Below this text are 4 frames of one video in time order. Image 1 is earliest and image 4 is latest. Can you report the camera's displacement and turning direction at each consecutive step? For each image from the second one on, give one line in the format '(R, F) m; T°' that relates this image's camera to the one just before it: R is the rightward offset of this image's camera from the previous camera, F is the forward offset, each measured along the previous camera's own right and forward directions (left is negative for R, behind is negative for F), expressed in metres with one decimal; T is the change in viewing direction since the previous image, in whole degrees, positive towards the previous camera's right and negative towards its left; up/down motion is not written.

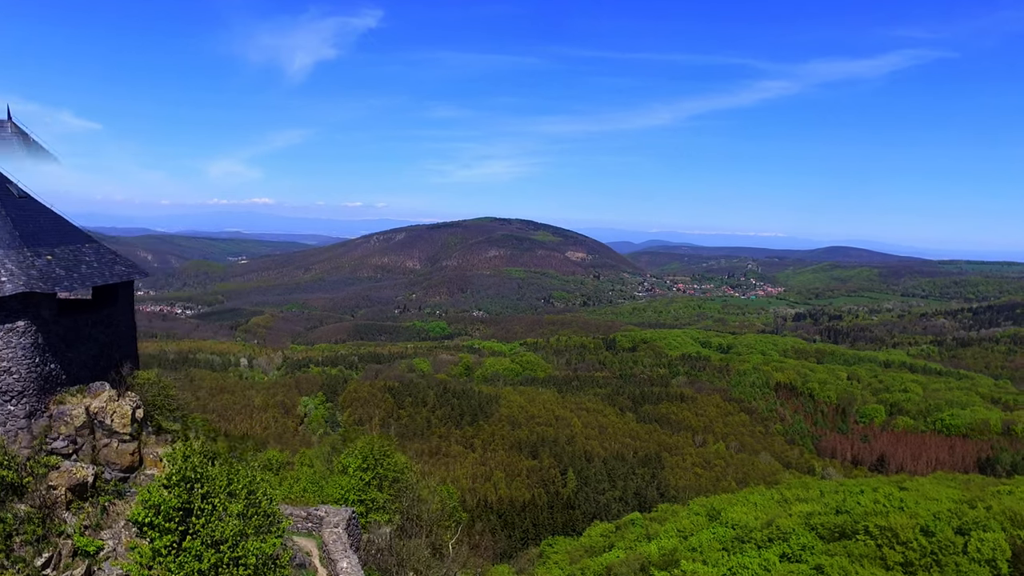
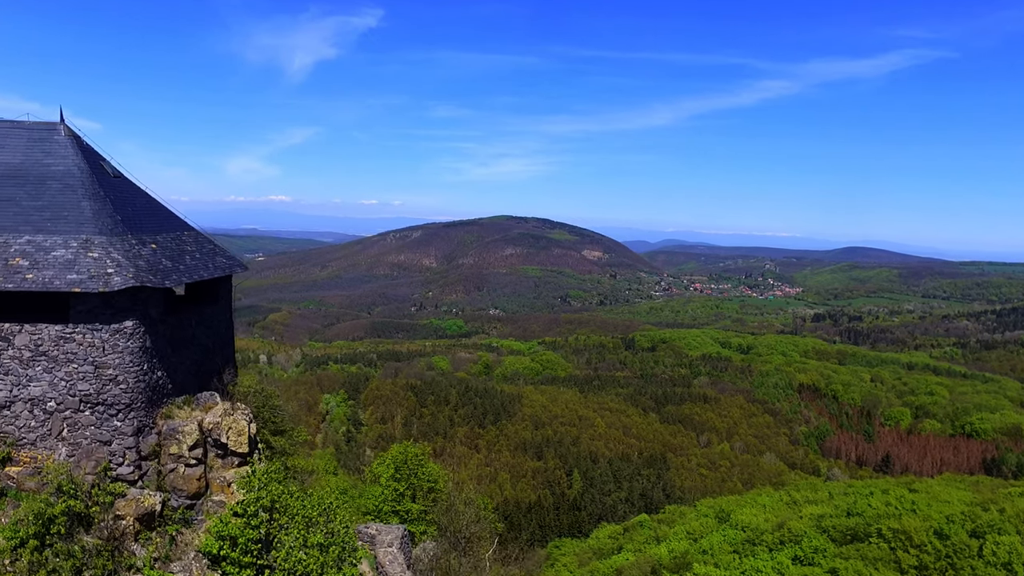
(-1.0, +0.6) m; -2°
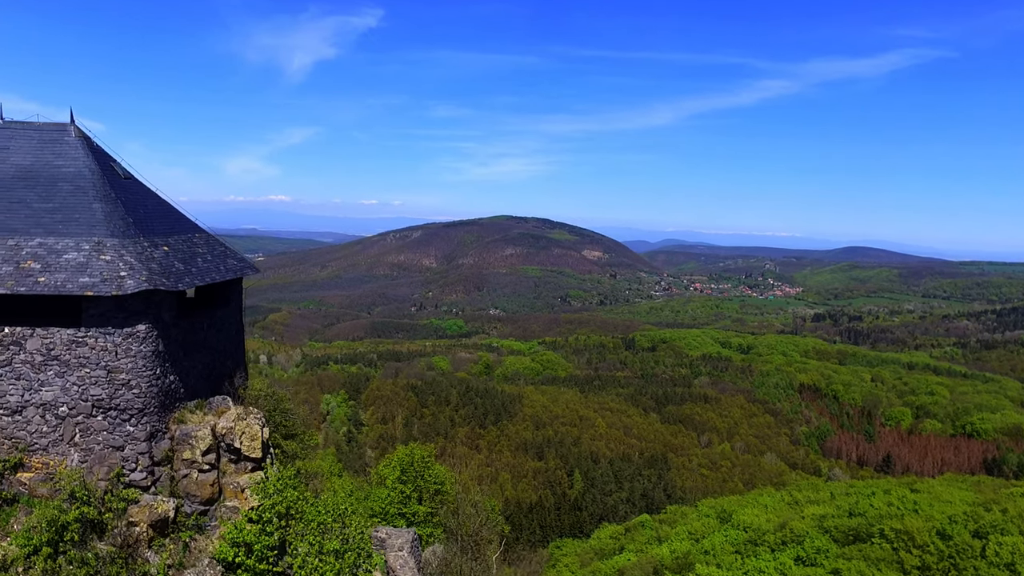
(-0.2, +0.1) m; 0°
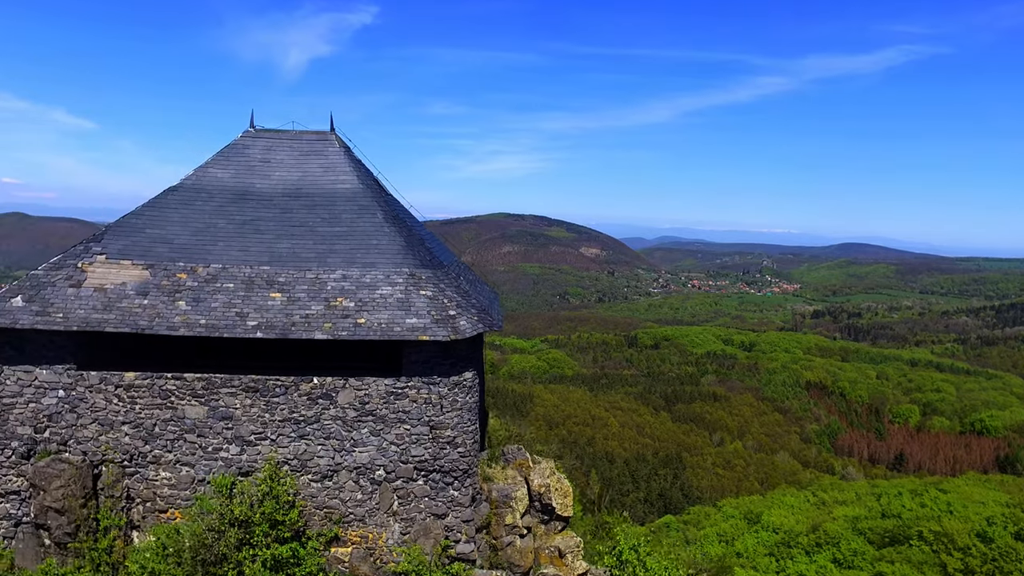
(-4.0, +1.0) m; 0°
